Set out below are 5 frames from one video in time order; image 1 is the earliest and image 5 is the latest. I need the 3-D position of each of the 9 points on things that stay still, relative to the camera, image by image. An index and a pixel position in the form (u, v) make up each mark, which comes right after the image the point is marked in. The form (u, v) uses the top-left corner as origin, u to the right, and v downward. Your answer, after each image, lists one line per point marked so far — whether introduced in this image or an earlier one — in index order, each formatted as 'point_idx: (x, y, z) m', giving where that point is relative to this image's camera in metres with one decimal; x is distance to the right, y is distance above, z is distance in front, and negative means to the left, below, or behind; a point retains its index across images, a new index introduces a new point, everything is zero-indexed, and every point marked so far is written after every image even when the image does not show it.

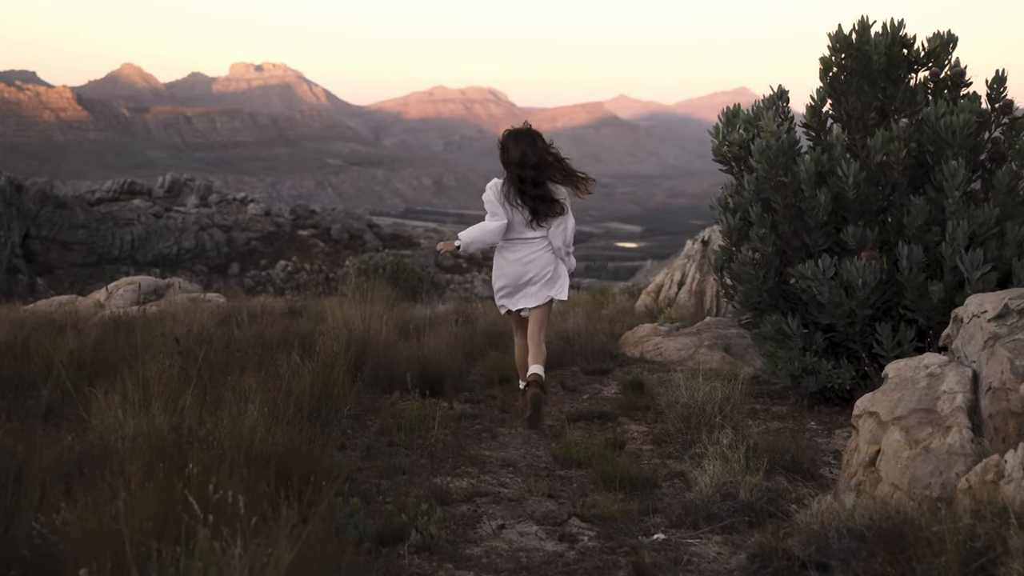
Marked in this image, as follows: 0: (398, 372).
0: (-0.9, -0.7, +6.9) m
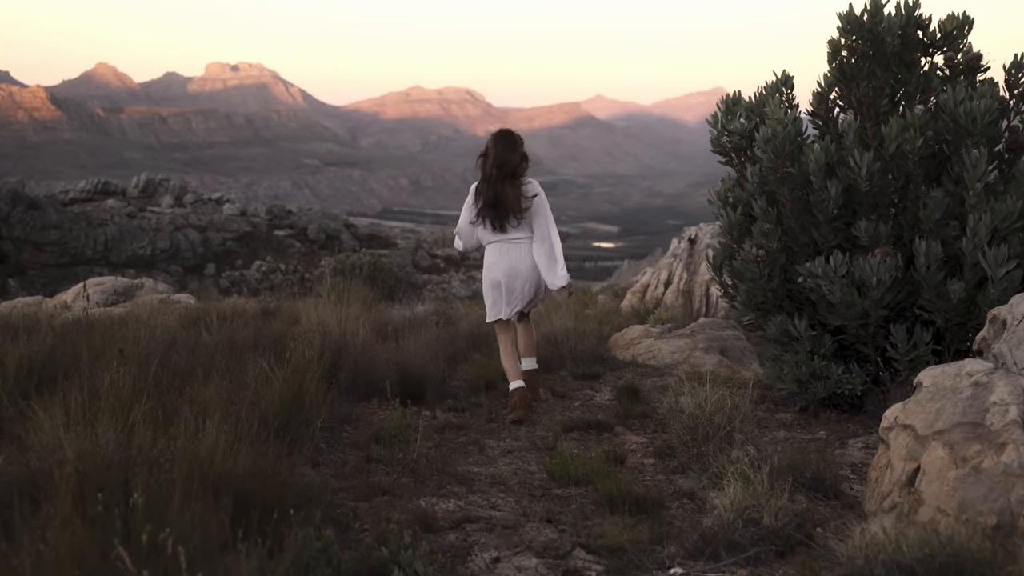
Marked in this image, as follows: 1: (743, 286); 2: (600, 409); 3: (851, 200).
0: (-1.0, -0.7, +6.4) m
1: (+1.6, 0.0, +6.2) m
2: (+0.6, -0.9, +6.2) m
3: (+2.2, +0.6, +5.7) m
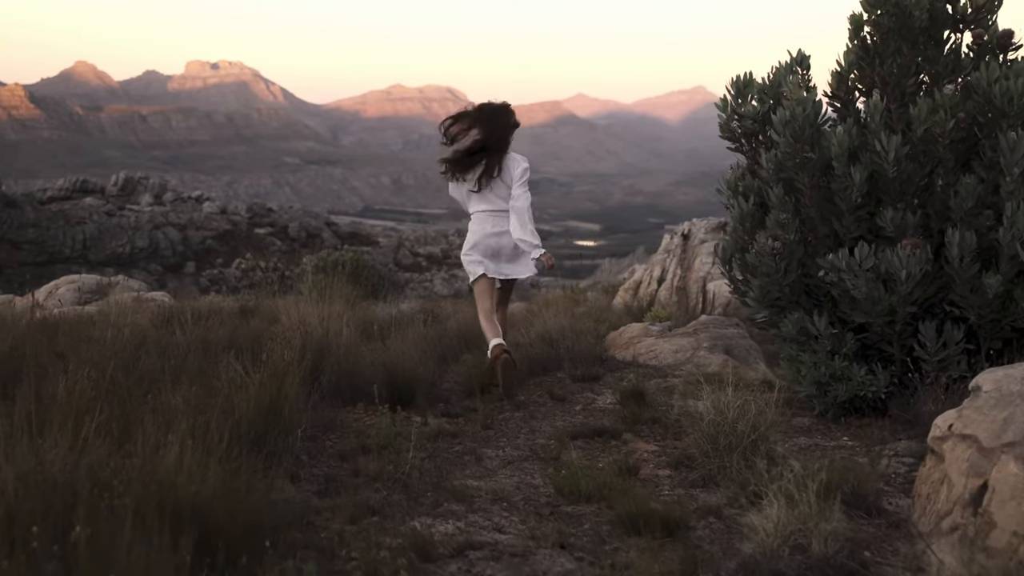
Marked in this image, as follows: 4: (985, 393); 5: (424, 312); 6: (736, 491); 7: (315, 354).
0: (-1.0, -0.6, +6.0) m
1: (+1.6, +0.1, +5.7) m
2: (+0.6, -0.8, +5.8) m
3: (+2.2, +0.6, +5.3) m
4: (+1.8, -0.4, +3.3) m
5: (-1.1, -0.3, +10.6) m
6: (+1.0, -0.9, +3.9) m
7: (-1.4, -0.5, +6.3) m
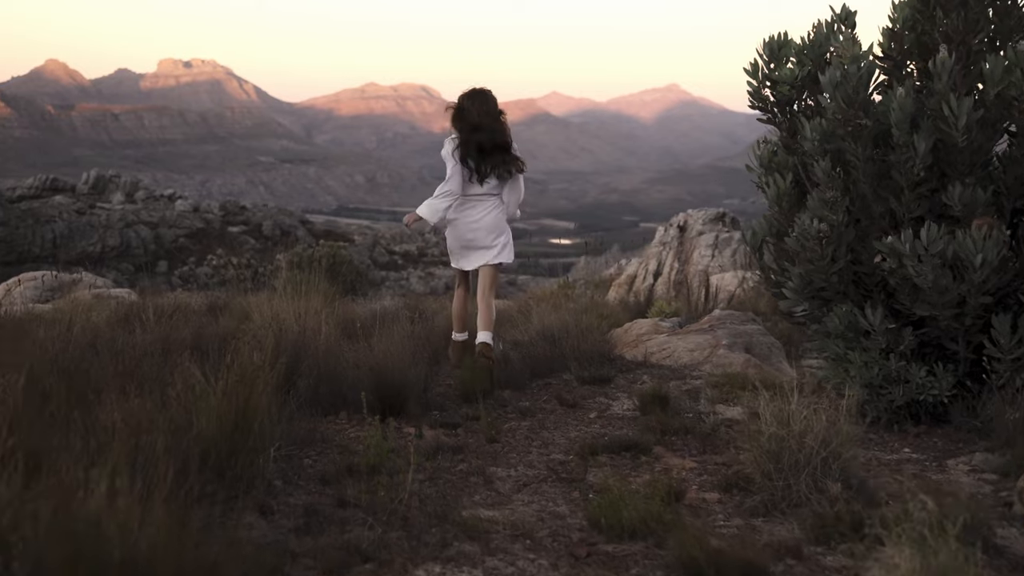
0: (-1.0, -0.6, +5.2) m
1: (+1.7, +0.1, +5.0) m
2: (+0.7, -0.8, +5.1) m
3: (+2.3, +0.7, +4.6) m
4: (+1.9, -0.3, +2.6) m
5: (-1.2, -0.2, +9.8) m
6: (+1.1, -0.8, +3.1) m
7: (-1.4, -0.4, +5.5) m
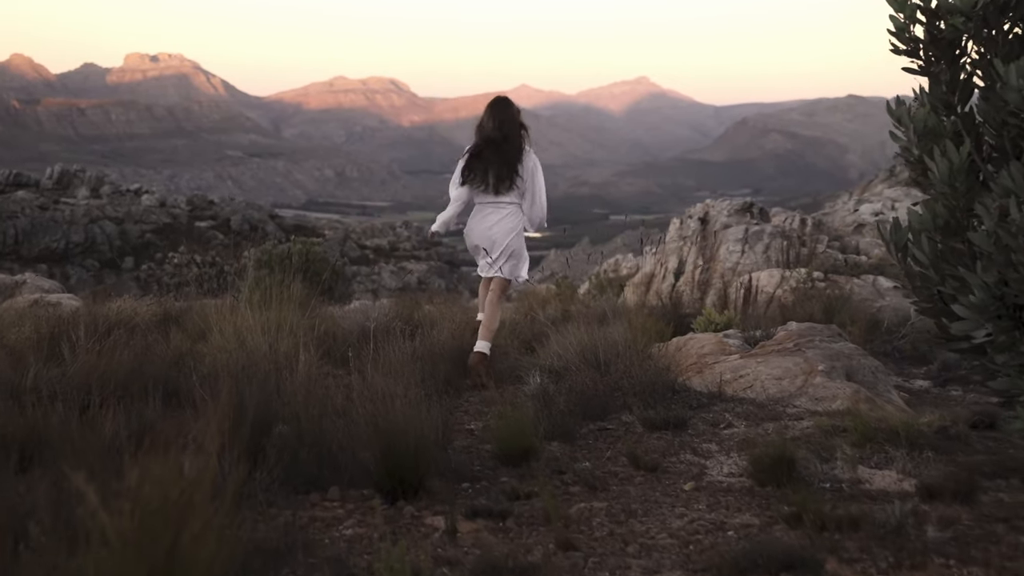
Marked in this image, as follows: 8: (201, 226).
0: (-0.7, -0.7, +3.6) m
1: (+1.9, 0.0, +3.5) m
2: (+0.9, -0.9, +3.5) m
3: (+2.5, +0.6, +3.1) m
4: (+2.2, -0.4, +1.1) m
5: (-1.1, -0.3, +8.2) m
6: (+1.4, -0.9, +1.6) m
7: (-1.1, -0.5, +3.9) m
8: (-7.2, +1.5, +19.6) m
